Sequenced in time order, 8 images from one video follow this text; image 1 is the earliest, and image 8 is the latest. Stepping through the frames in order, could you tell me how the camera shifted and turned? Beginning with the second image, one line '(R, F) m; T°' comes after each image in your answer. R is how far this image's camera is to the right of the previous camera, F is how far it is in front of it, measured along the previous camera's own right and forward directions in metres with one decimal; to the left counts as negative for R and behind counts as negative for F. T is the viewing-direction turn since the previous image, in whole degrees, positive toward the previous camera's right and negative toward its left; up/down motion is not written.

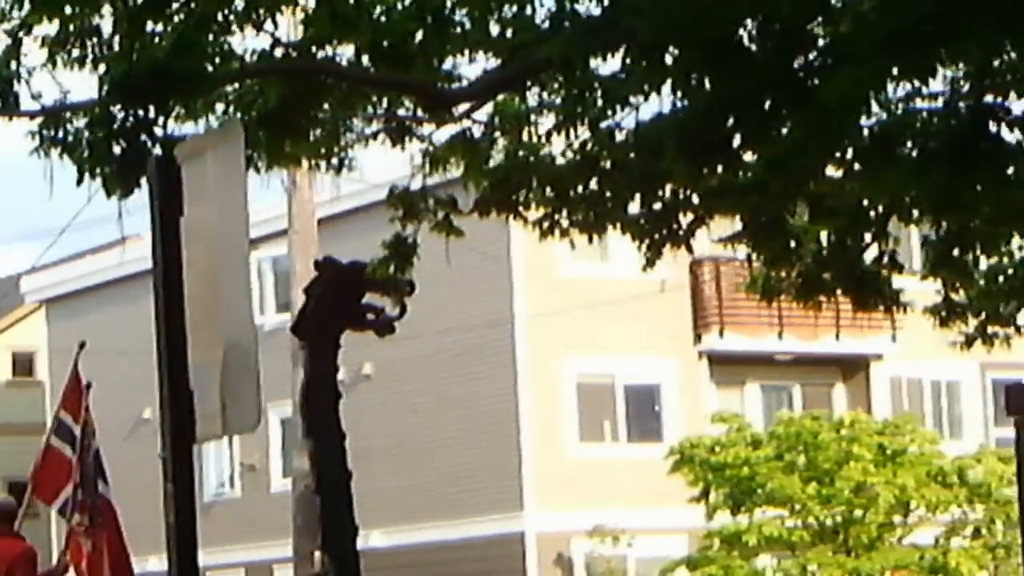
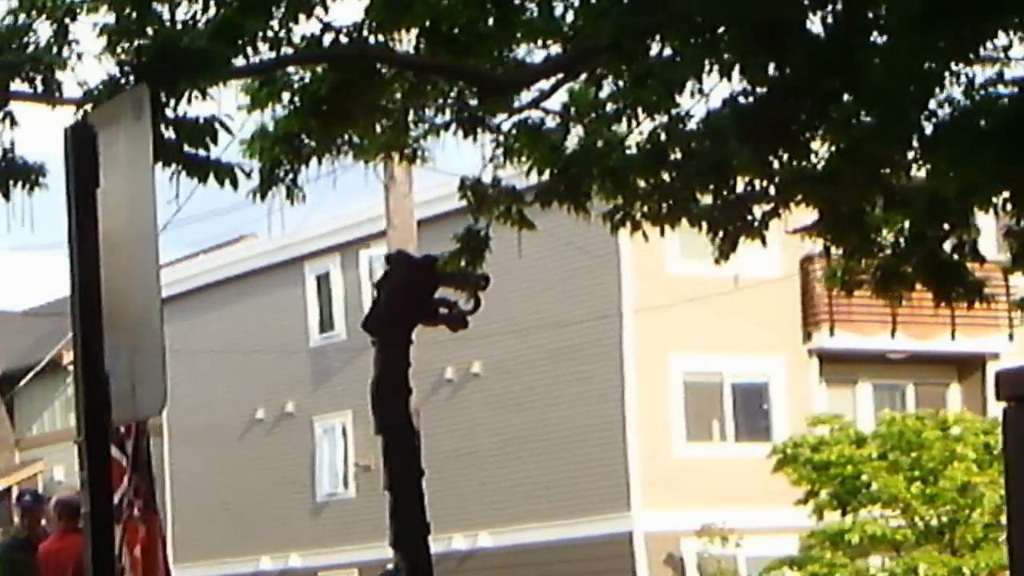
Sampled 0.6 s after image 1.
(+0.4, +0.3) m; -2°
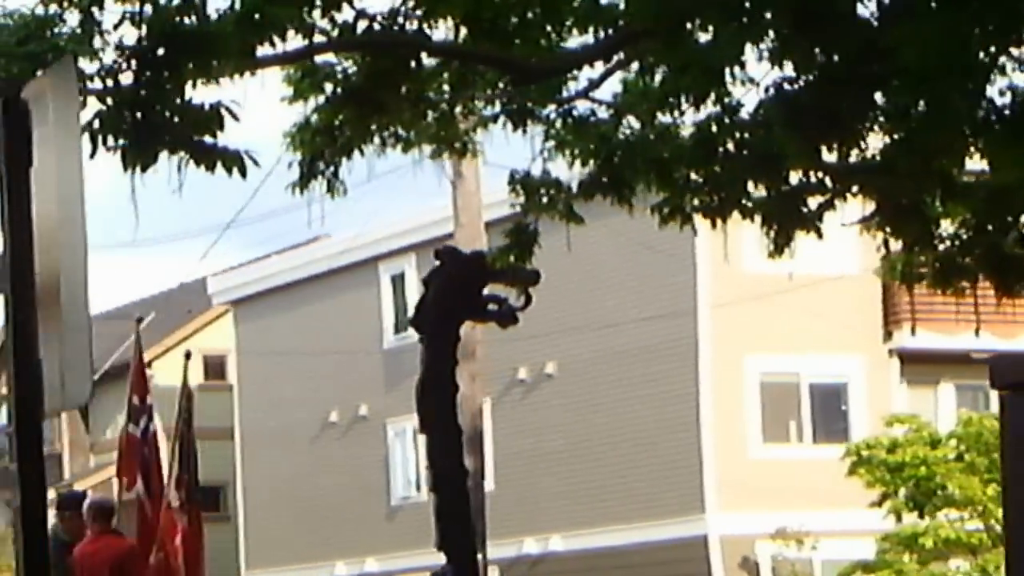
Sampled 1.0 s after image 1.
(+0.3, +0.5) m; -2°
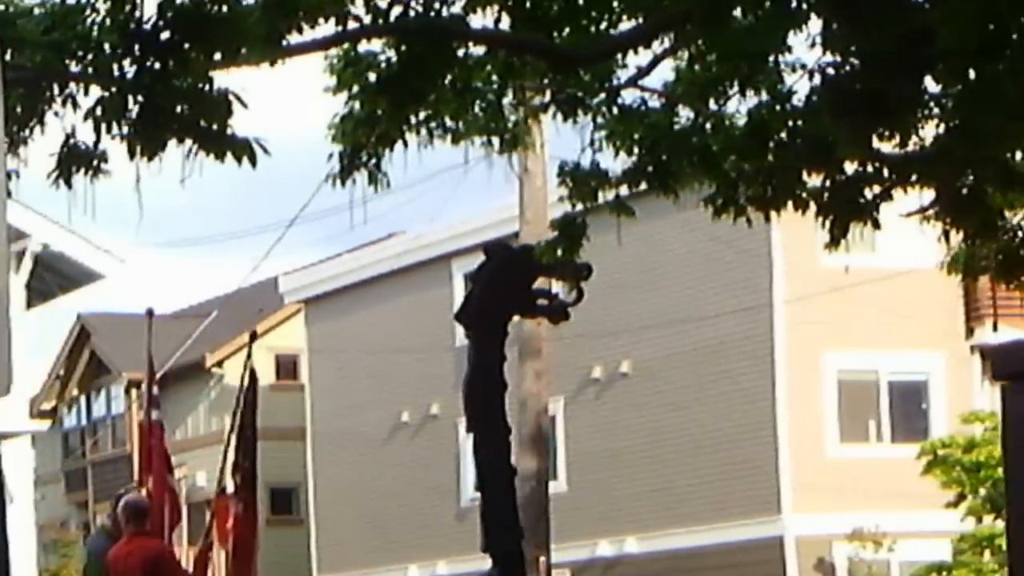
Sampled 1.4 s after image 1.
(+0.2, +0.4) m; -2°
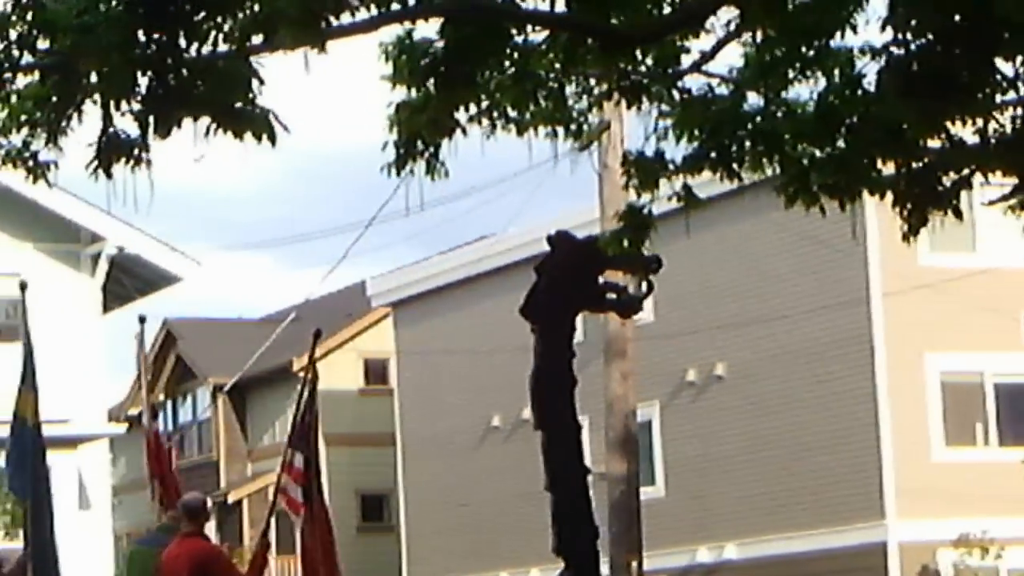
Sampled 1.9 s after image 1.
(+0.2, +0.6) m; -2°
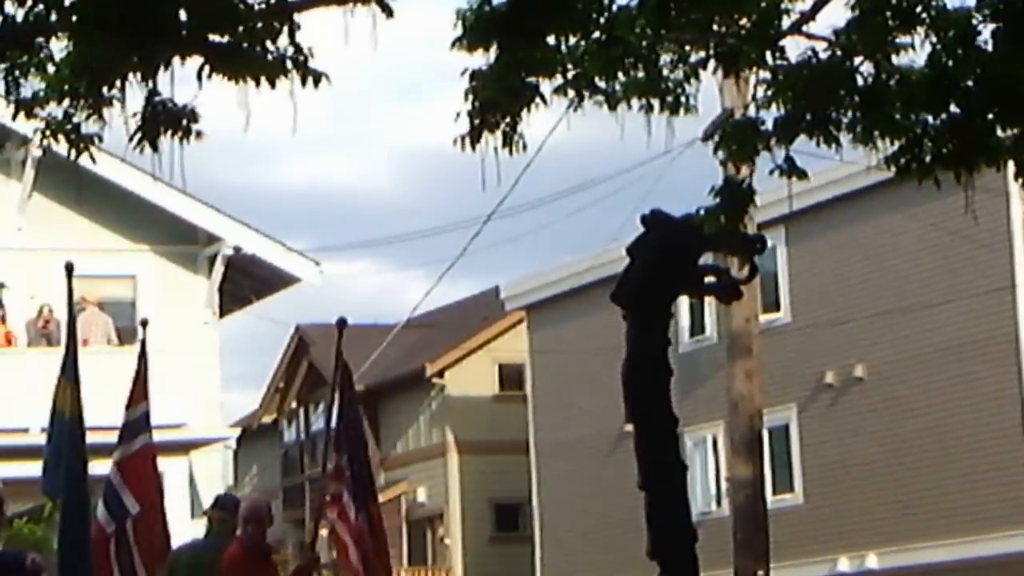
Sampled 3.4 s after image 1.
(+0.3, +1.1) m; -3°
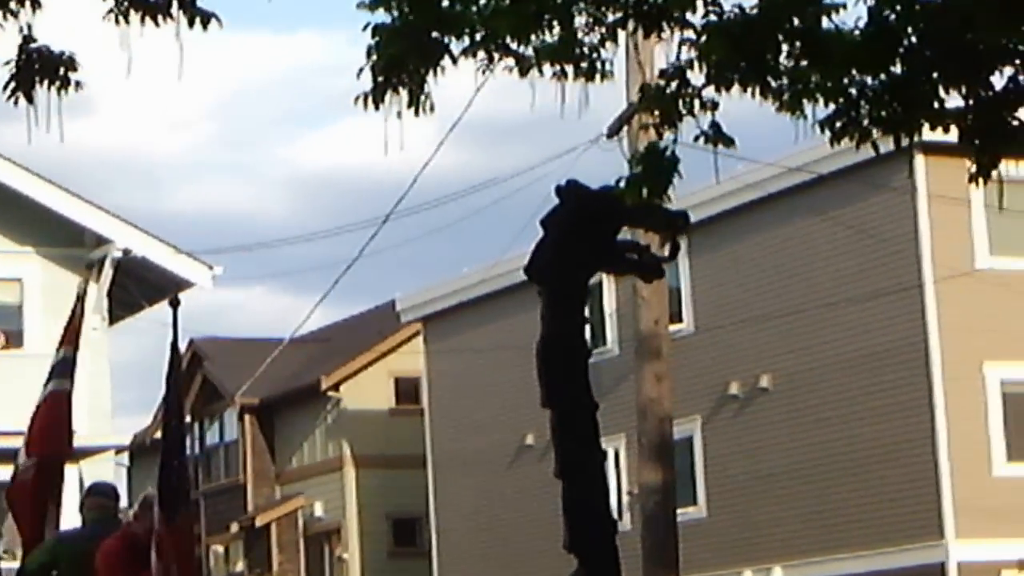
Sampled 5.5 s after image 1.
(-0.1, +0.7) m; +2°
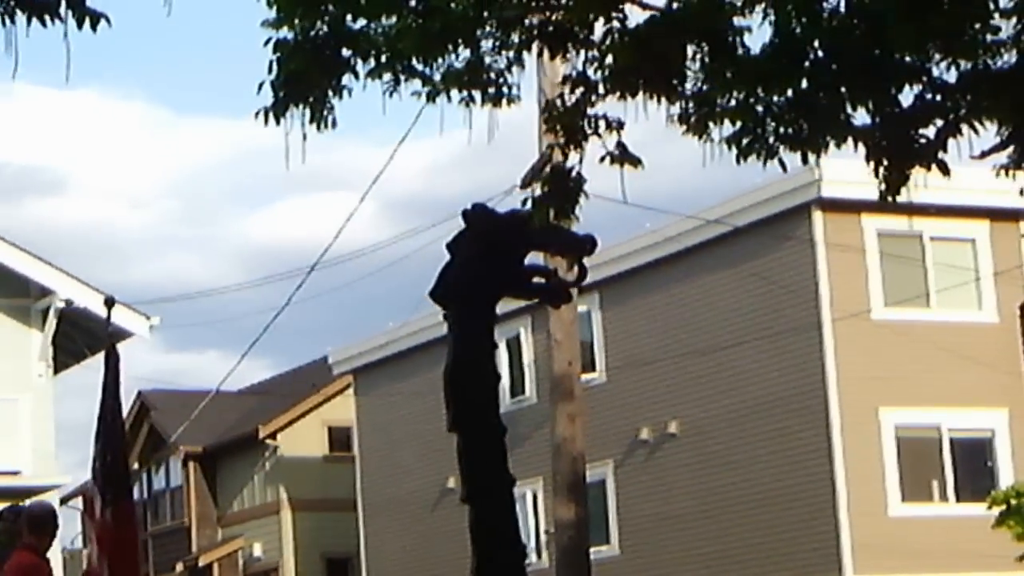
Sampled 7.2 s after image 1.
(-0.1, -1.8) m; +1°
